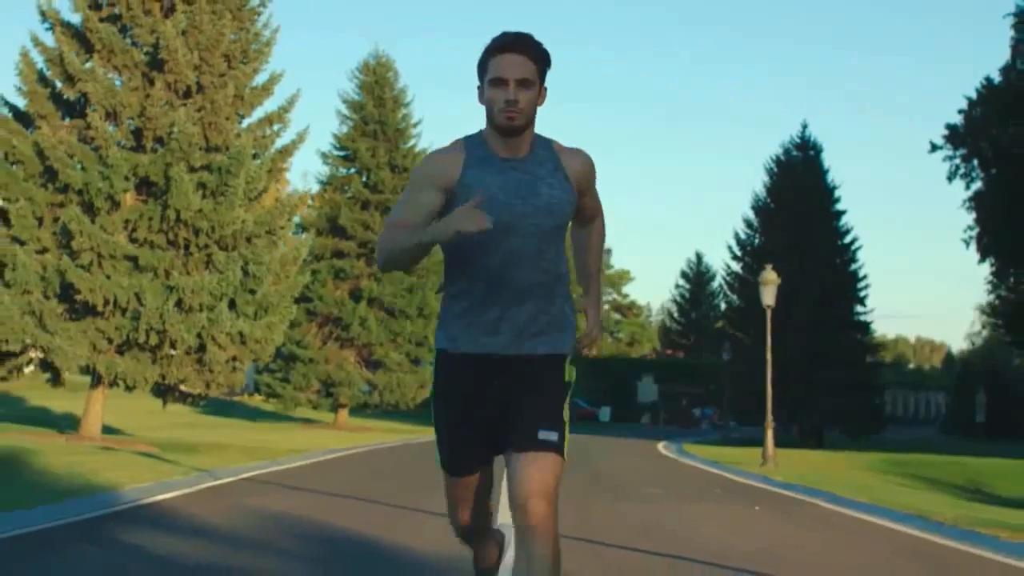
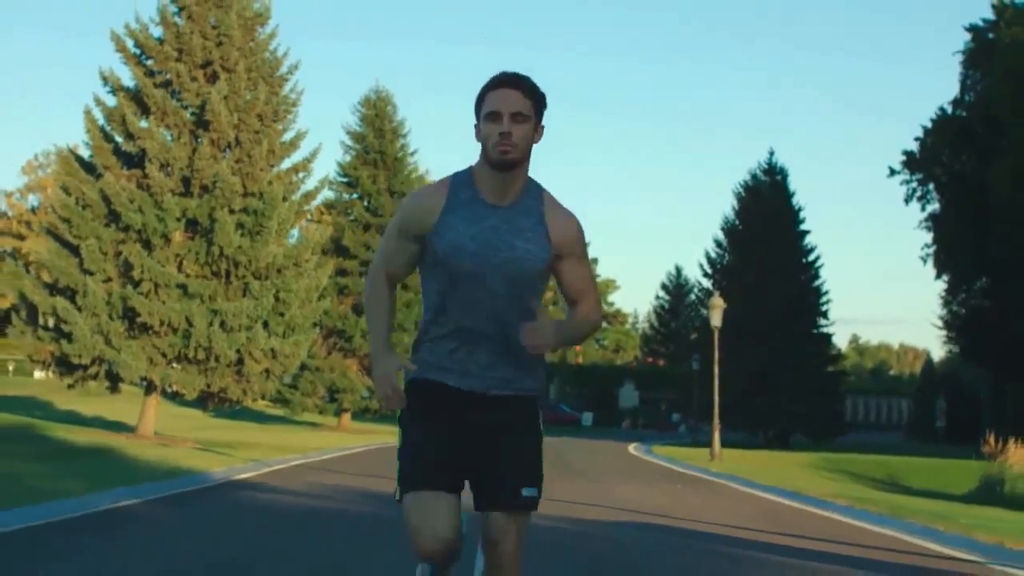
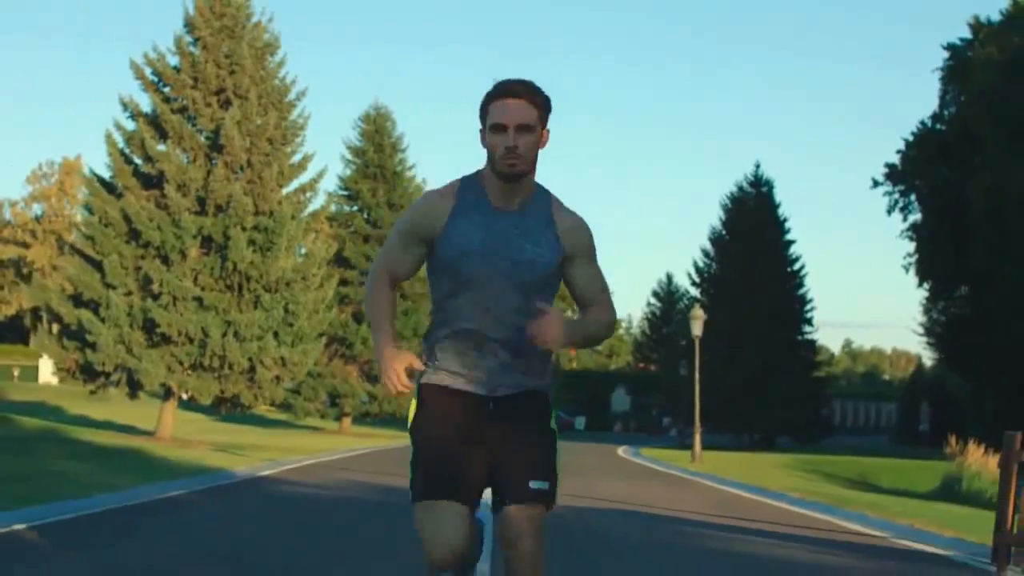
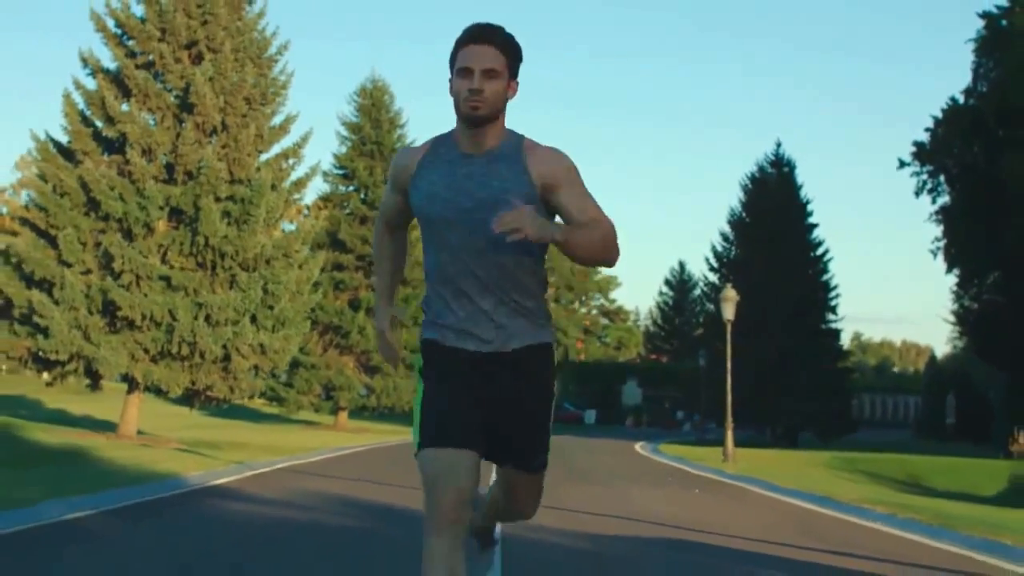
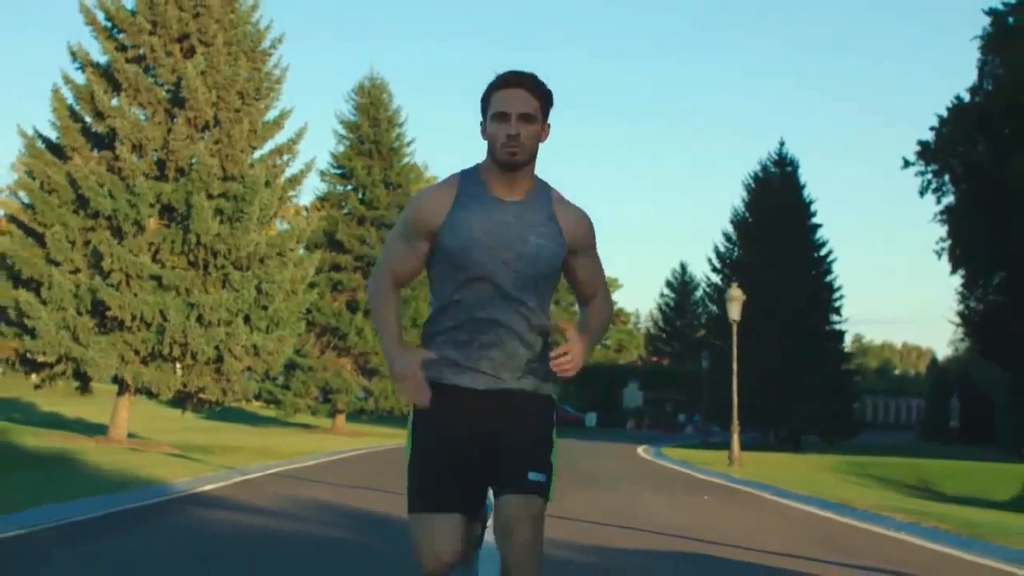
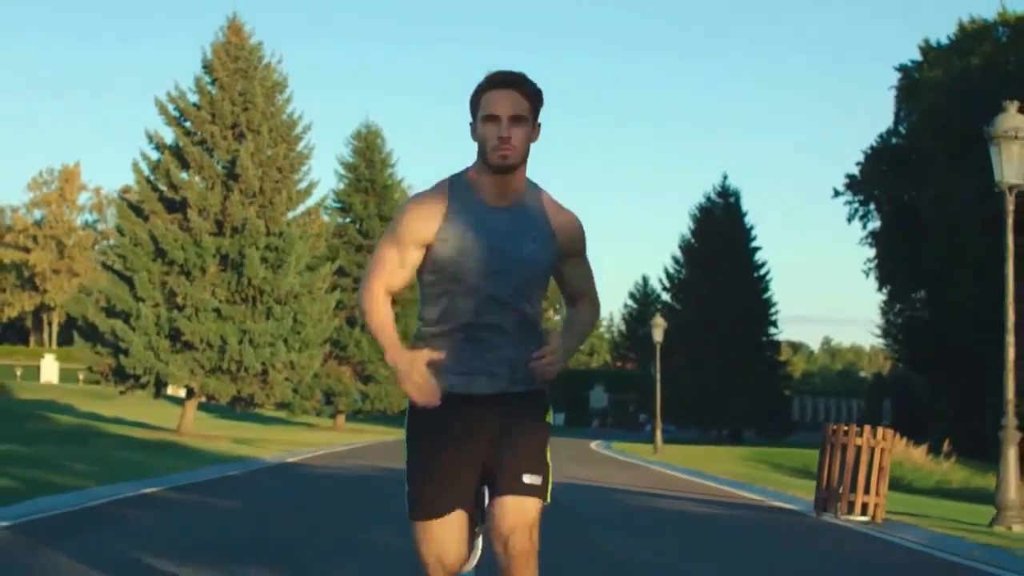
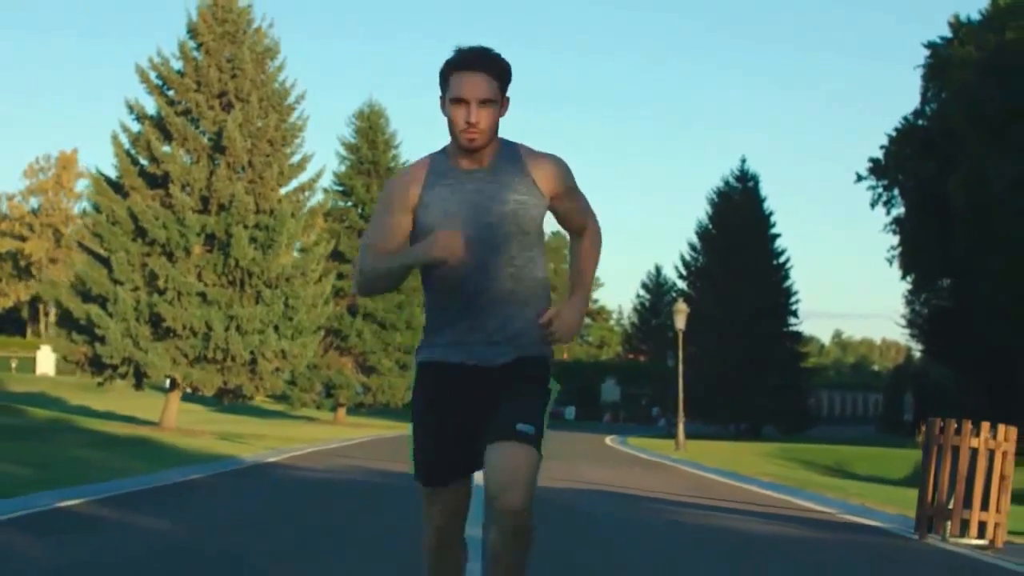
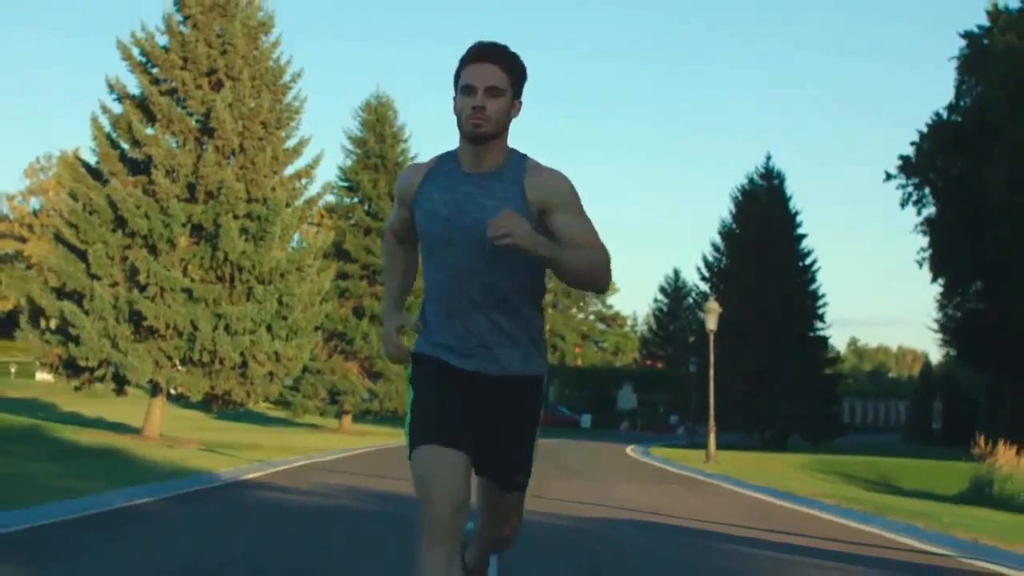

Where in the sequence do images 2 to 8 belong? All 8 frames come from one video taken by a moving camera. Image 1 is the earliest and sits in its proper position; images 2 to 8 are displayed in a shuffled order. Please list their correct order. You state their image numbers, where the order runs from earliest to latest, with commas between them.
5, 4, 2, 8, 3, 7, 6
